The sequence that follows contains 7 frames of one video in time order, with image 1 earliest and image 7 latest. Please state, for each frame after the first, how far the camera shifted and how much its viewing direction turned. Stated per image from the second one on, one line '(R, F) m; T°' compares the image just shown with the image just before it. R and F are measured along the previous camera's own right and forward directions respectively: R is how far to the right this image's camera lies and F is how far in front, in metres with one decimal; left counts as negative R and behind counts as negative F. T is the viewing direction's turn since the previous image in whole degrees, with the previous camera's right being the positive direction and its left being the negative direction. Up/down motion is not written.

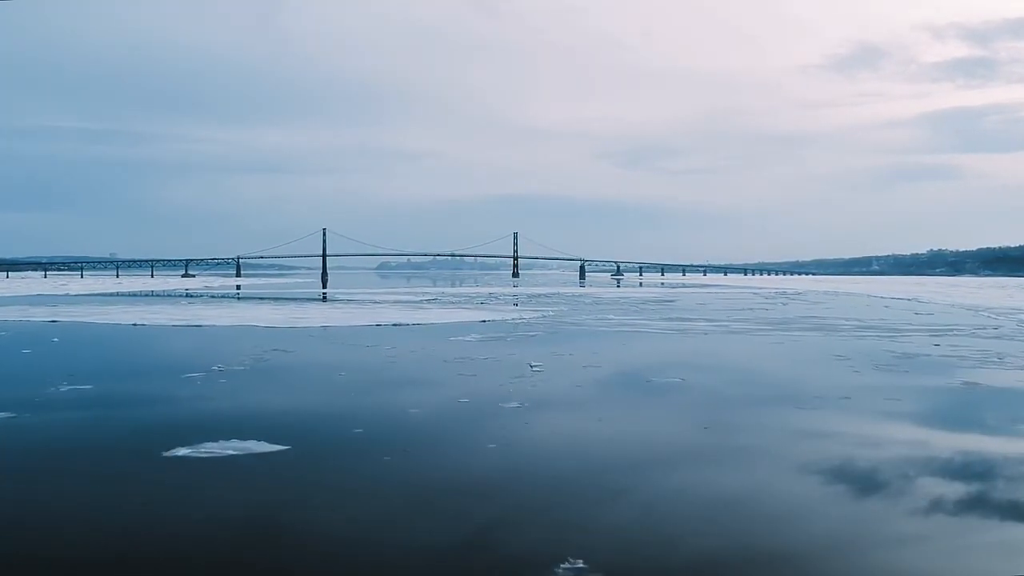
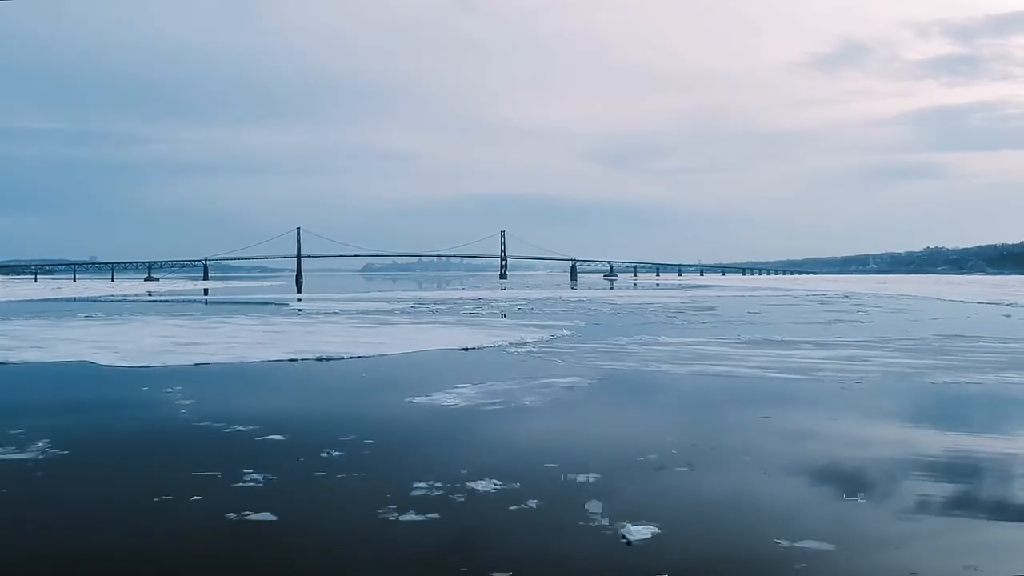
(0.0, +1.7) m; +1°
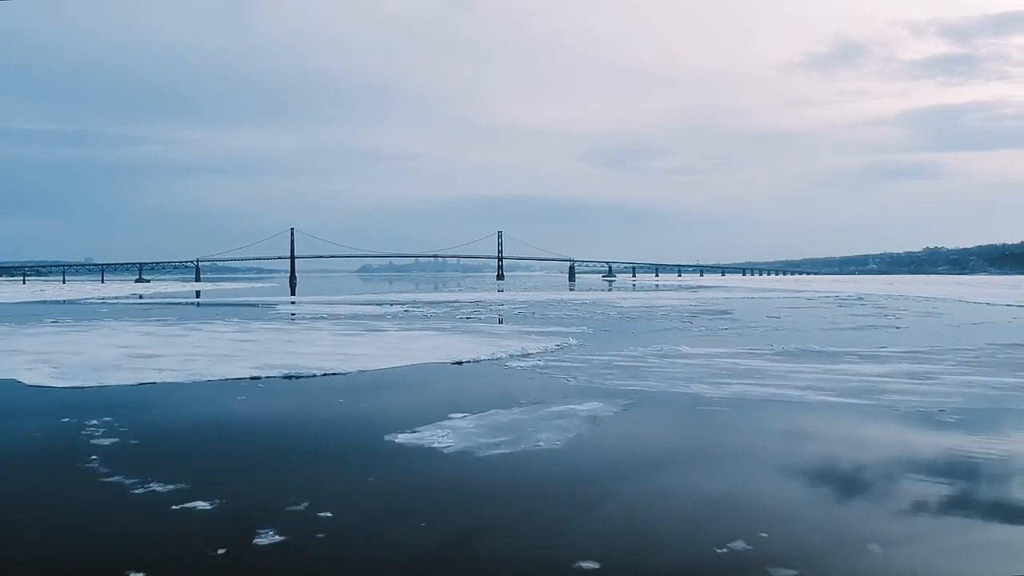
(0.0, +0.5) m; 0°
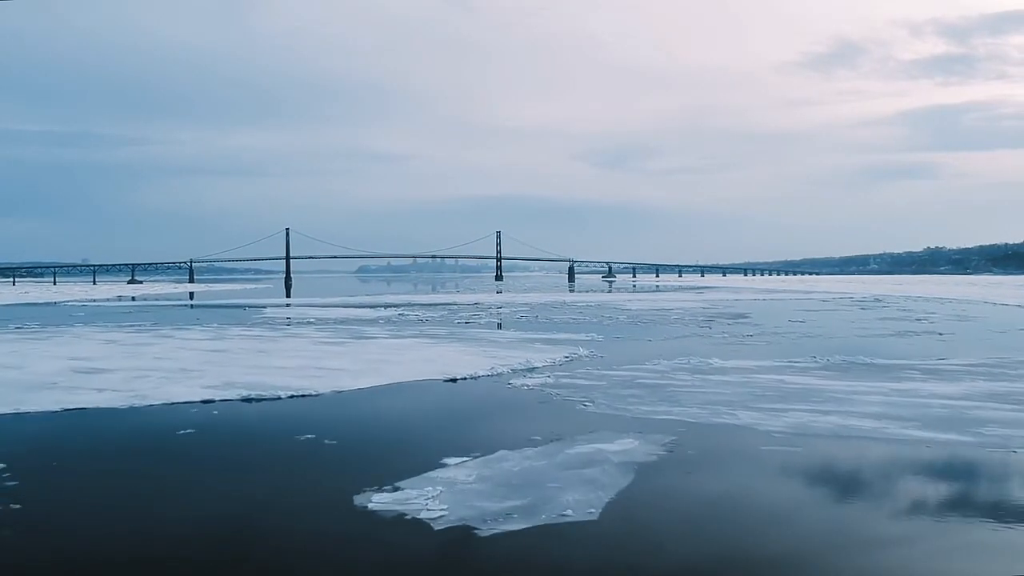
(0.0, +0.5) m; 0°
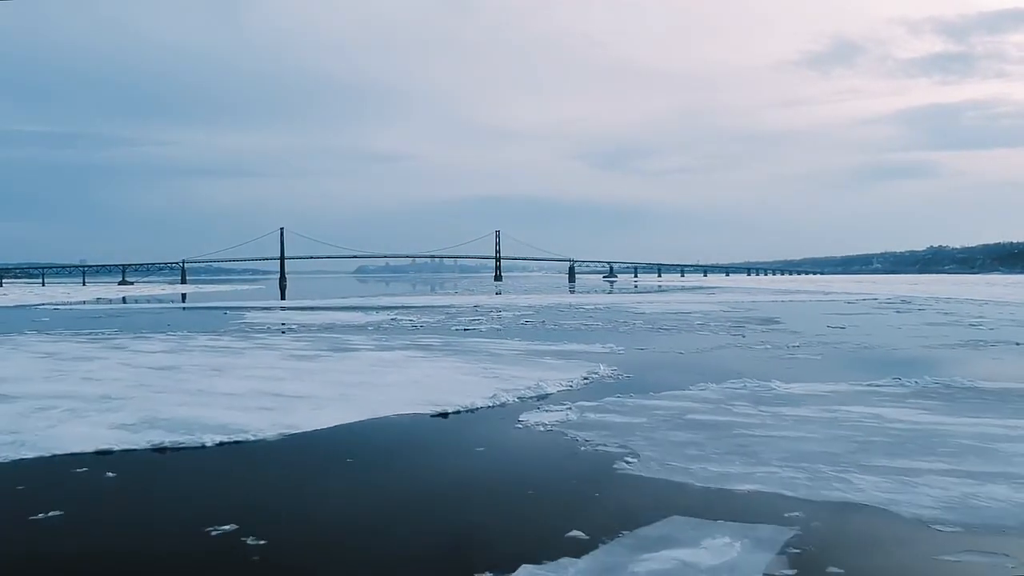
(0.0, +0.7) m; 0°
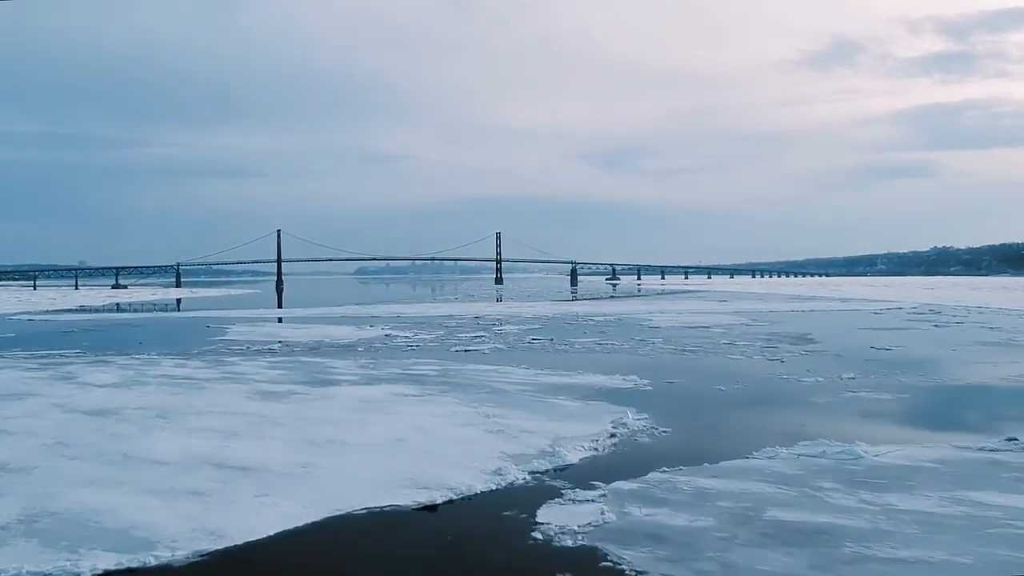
(0.0, +0.6) m; 0°
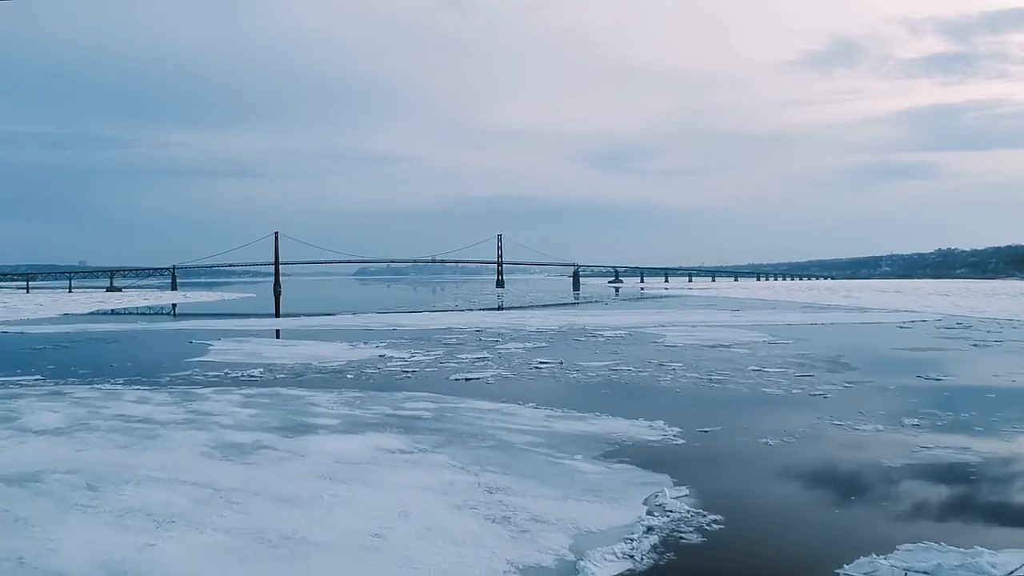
(0.0, +0.5) m; 0°
